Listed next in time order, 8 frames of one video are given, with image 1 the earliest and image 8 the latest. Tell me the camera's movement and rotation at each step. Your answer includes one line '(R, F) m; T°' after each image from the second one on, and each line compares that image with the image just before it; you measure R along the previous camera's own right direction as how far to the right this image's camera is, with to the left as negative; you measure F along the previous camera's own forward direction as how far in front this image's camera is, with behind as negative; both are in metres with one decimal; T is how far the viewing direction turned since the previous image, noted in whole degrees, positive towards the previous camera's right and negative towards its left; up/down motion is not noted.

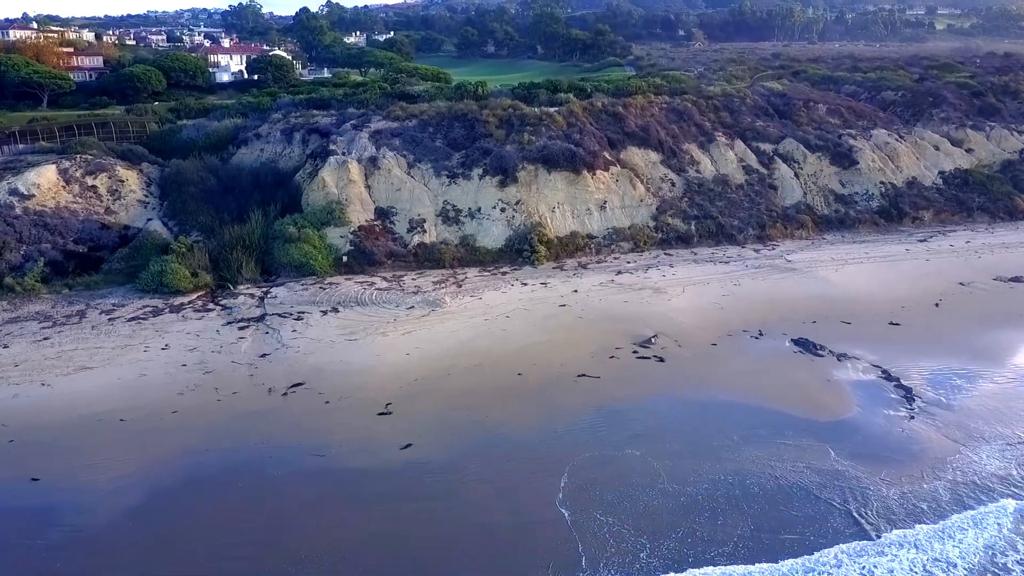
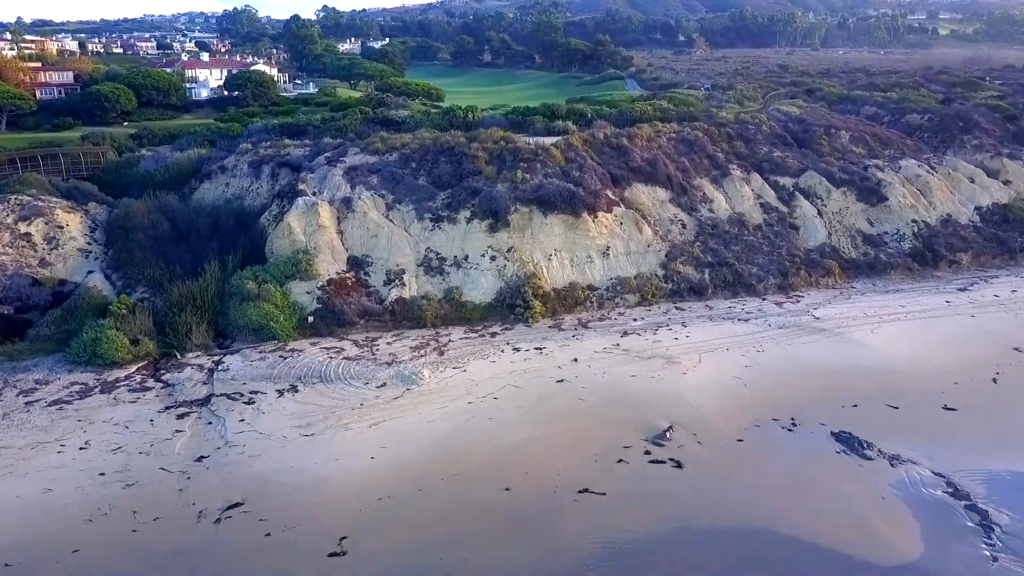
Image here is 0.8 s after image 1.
(+0.3, +4.1) m; 0°
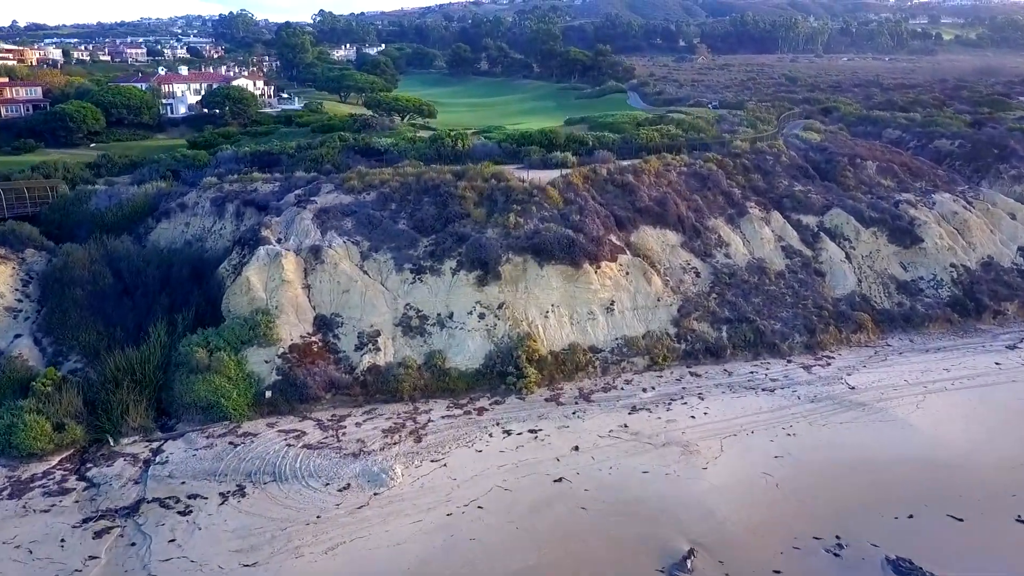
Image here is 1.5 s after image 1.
(+0.3, +3.9) m; 0°
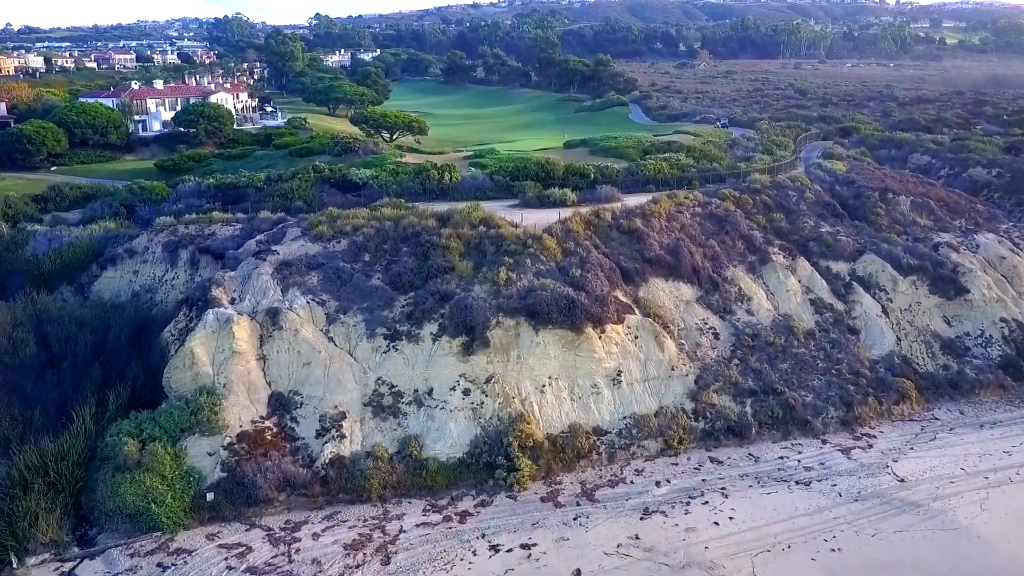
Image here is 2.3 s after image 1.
(+0.3, +4.0) m; 0°
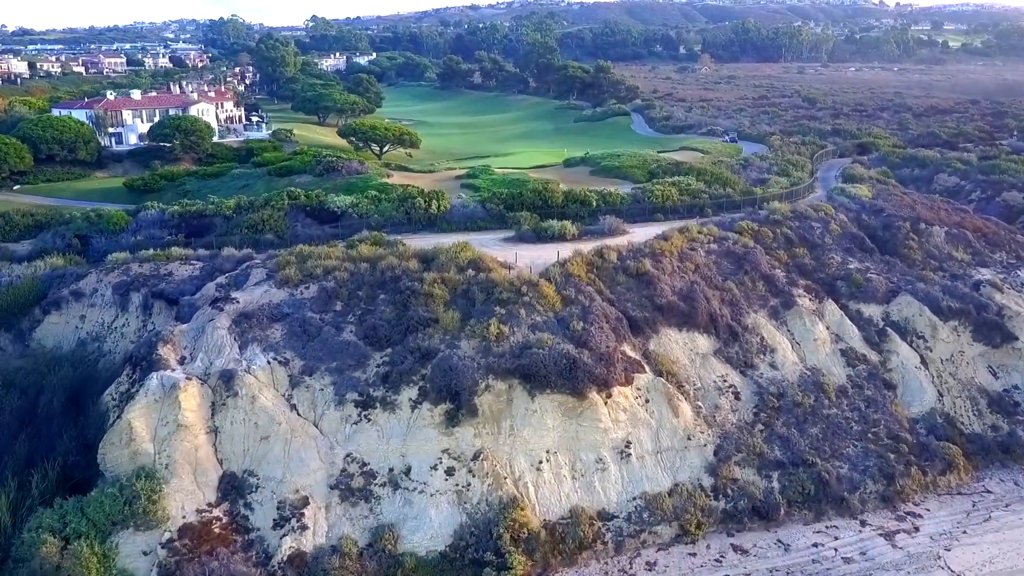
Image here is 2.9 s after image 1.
(+0.2, +3.3) m; 0°
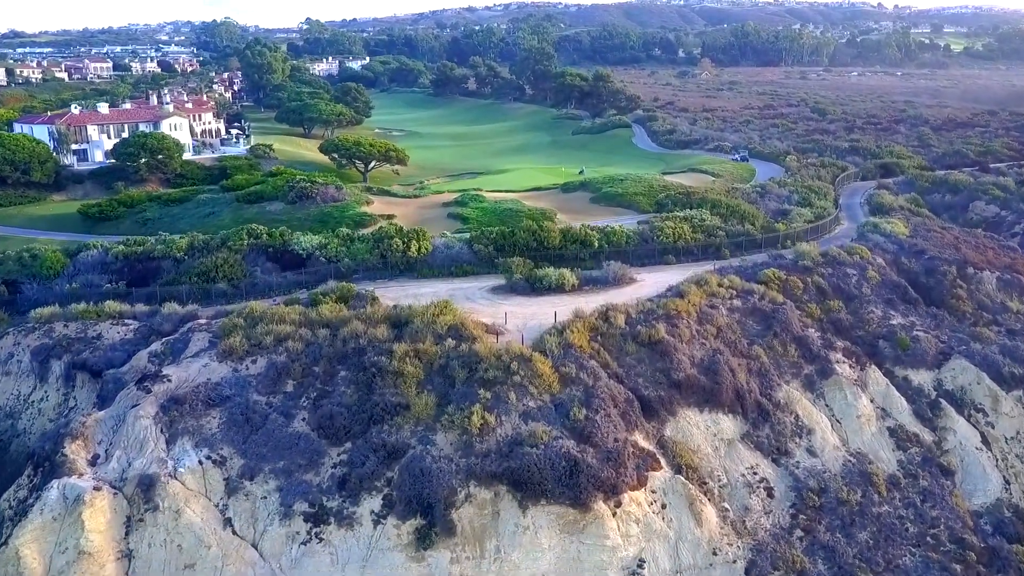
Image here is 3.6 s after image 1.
(+0.2, +4.0) m; 0°
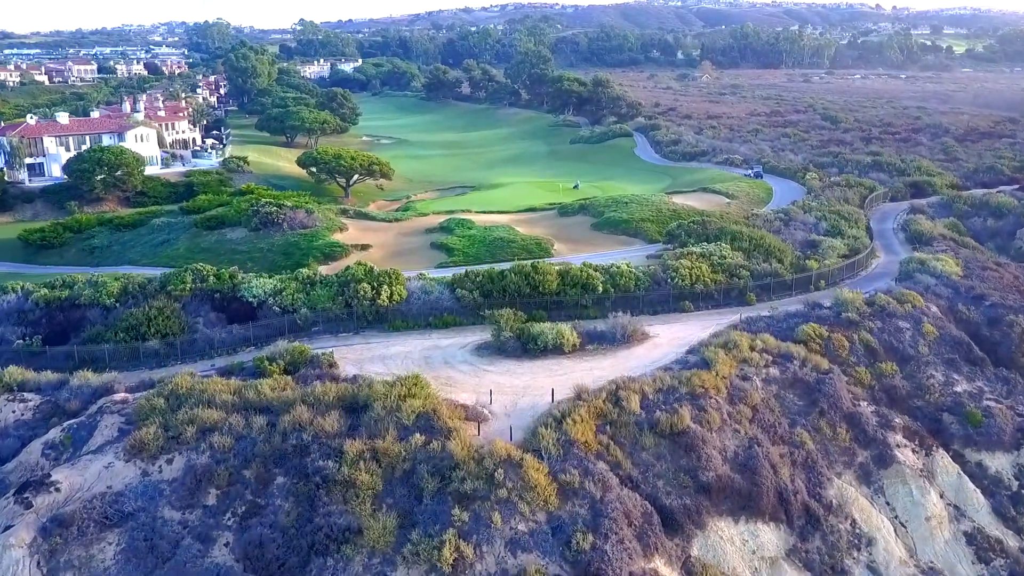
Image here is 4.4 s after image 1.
(+0.2, +4.3) m; 0°
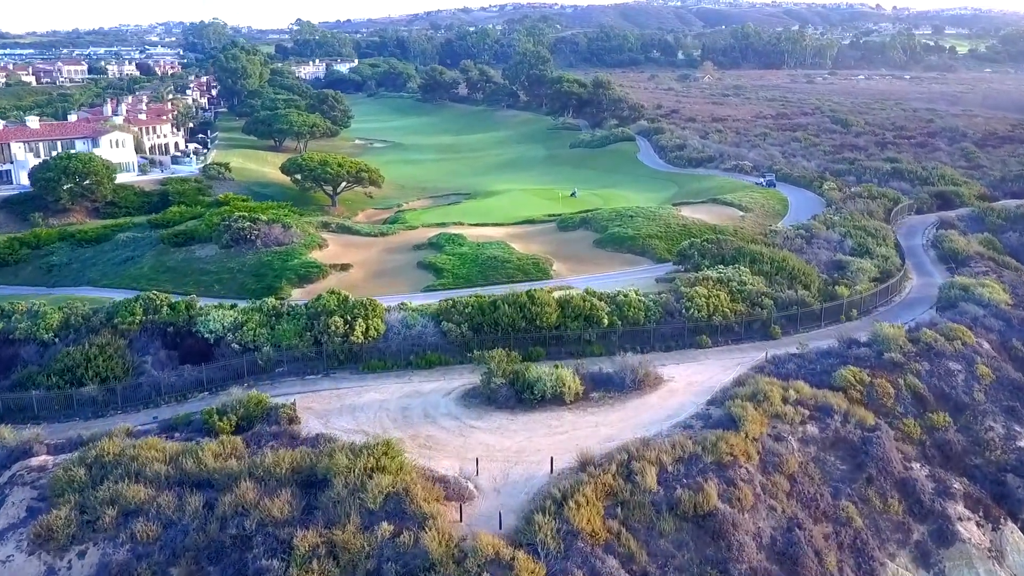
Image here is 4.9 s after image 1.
(+0.2, +2.9) m; 0°
